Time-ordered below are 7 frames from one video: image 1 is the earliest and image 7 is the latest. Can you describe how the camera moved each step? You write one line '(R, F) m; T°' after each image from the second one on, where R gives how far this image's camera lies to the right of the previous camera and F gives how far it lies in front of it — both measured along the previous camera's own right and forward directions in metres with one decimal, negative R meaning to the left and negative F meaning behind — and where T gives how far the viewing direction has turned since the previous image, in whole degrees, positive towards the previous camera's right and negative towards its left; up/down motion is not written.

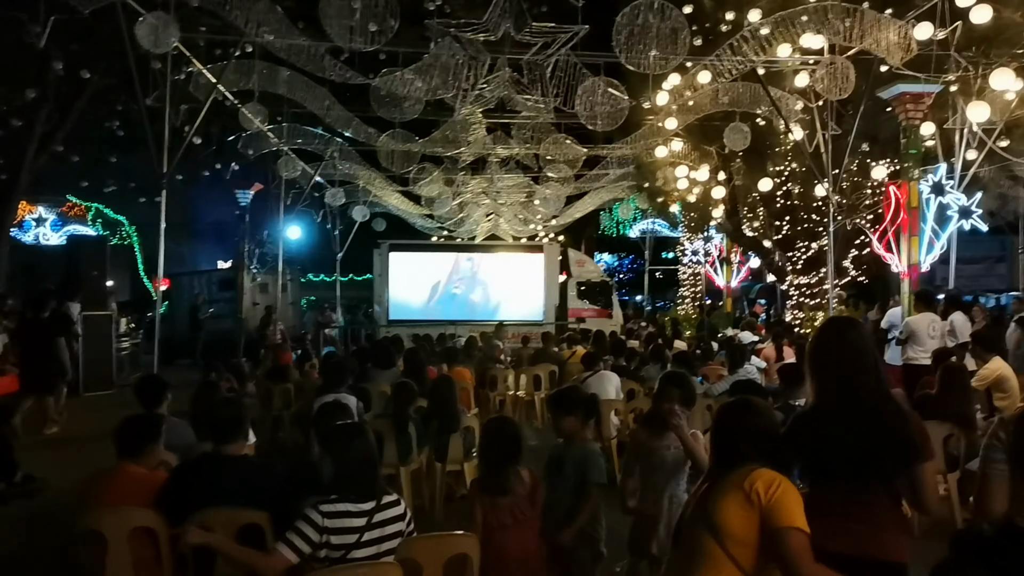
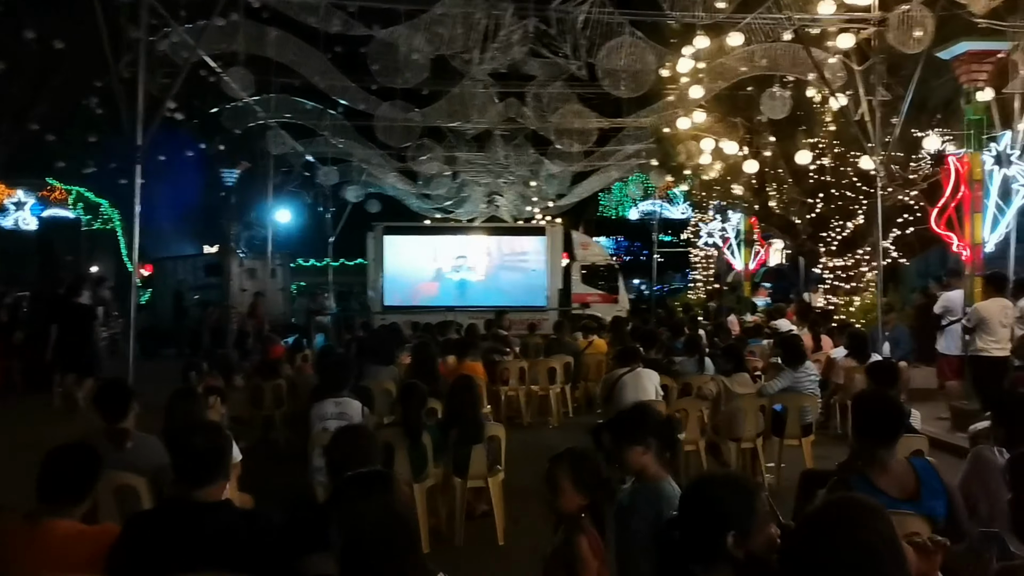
(-0.3, +1.1) m; +1°
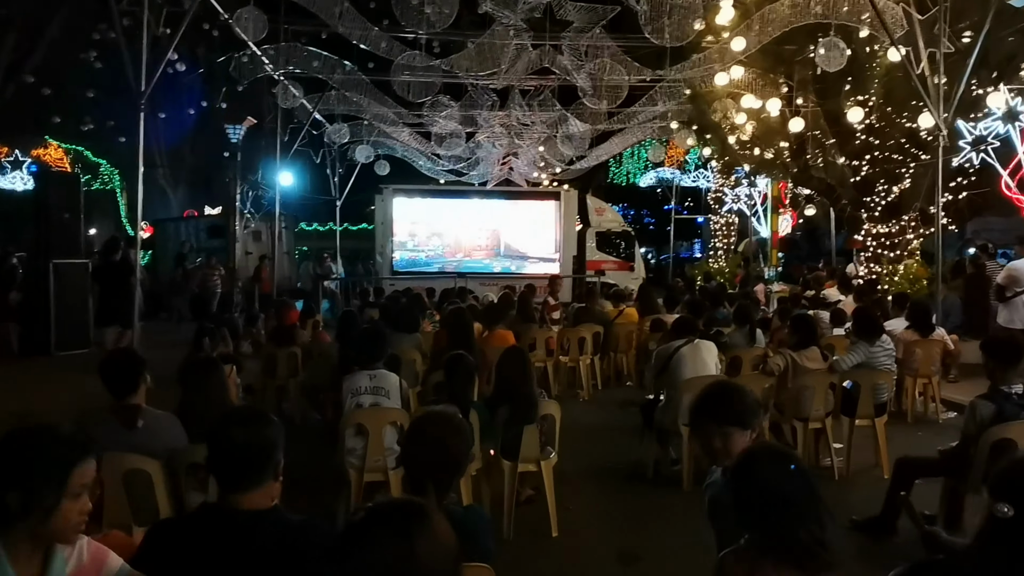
(-0.4, +0.7) m; 0°
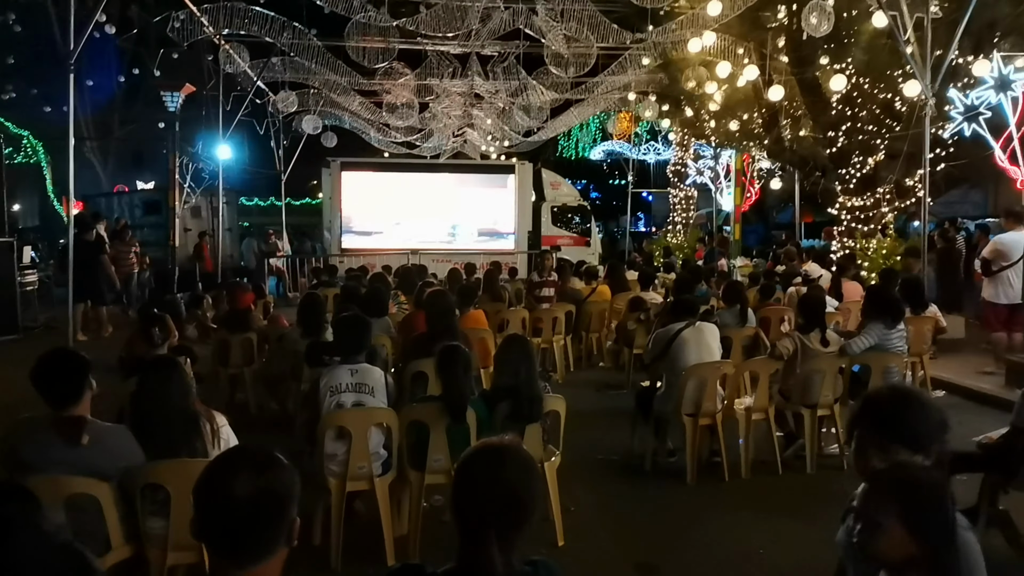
(-0.3, +0.6) m; +4°
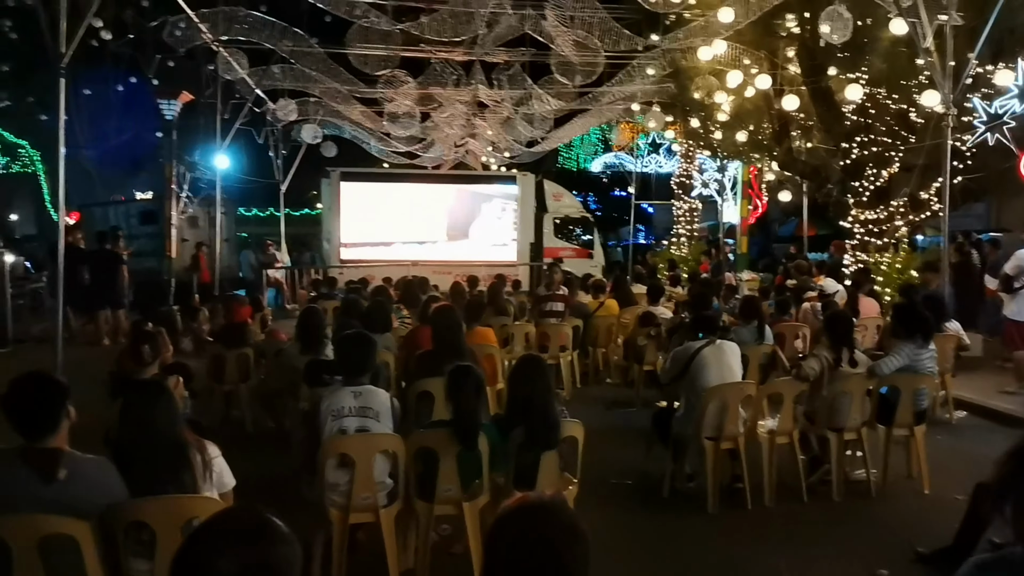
(-0.1, +0.3) m; 0°
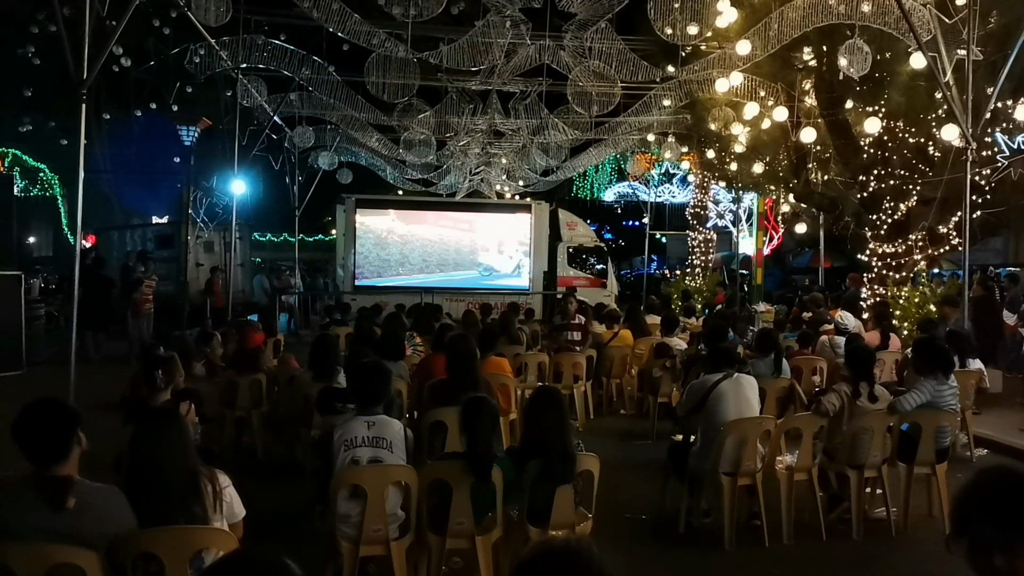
(0.0, 0.0) m; -1°
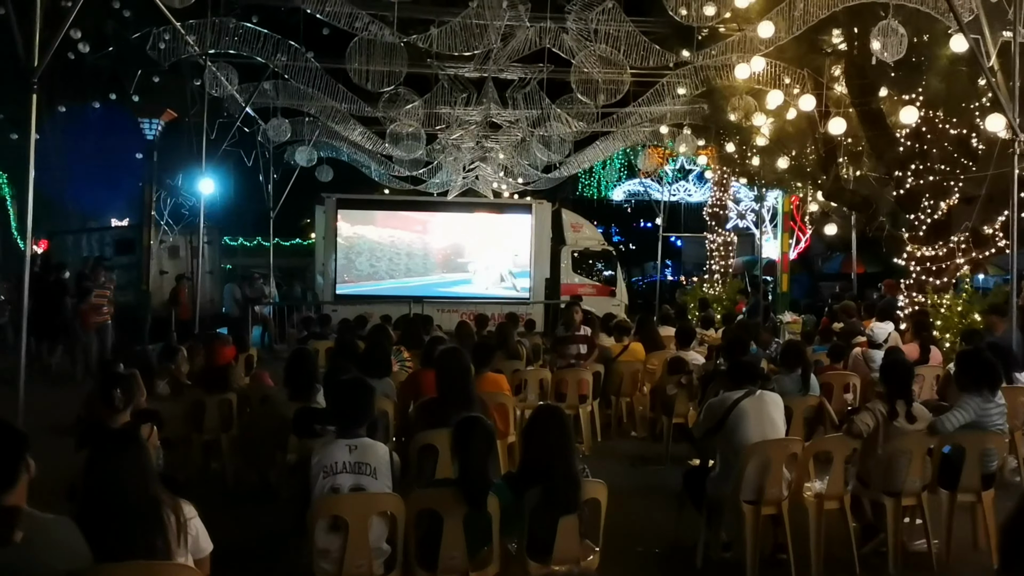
(0.0, +1.2) m; 0°
